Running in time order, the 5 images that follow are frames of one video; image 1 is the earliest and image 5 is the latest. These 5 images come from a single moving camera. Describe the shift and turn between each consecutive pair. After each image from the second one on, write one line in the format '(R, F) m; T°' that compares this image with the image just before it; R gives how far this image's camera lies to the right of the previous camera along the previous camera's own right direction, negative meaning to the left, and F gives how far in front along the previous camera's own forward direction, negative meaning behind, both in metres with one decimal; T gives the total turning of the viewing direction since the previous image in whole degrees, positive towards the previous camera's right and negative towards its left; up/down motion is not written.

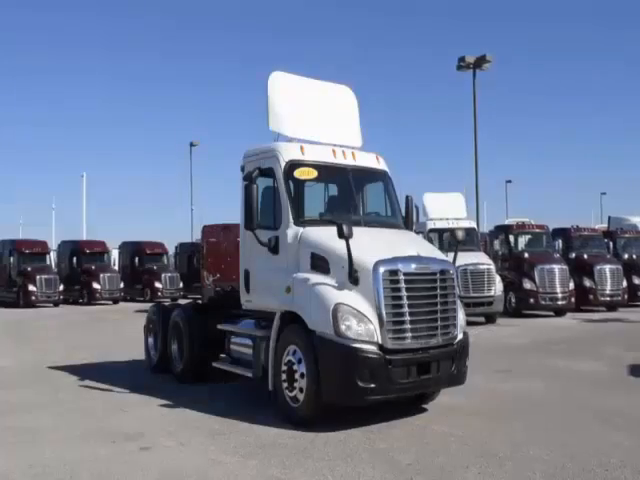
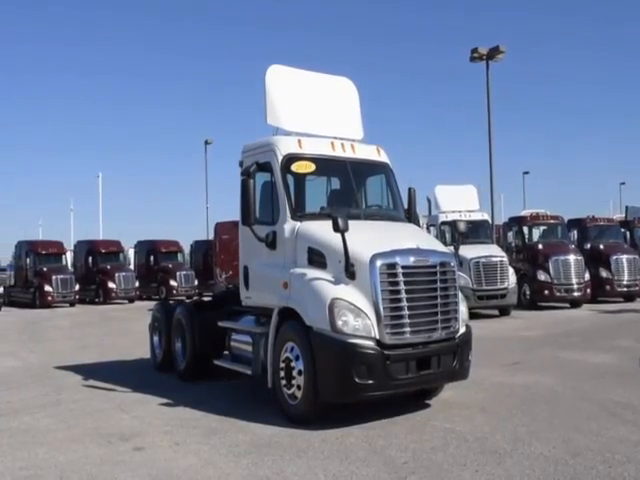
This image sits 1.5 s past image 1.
(+0.3, +0.2) m; -2°
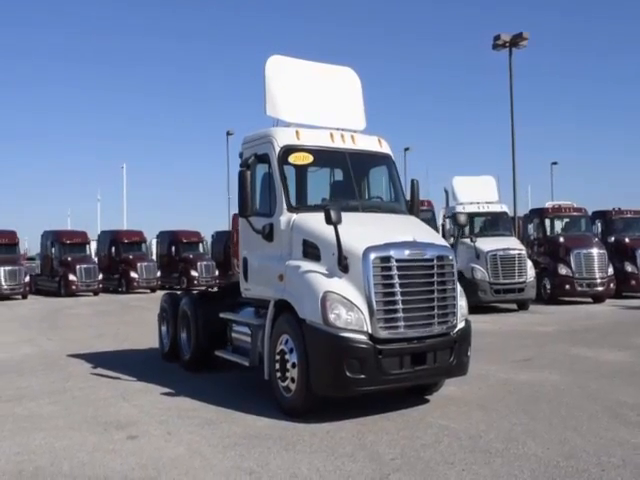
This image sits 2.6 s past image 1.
(+0.4, +0.1) m; -3°
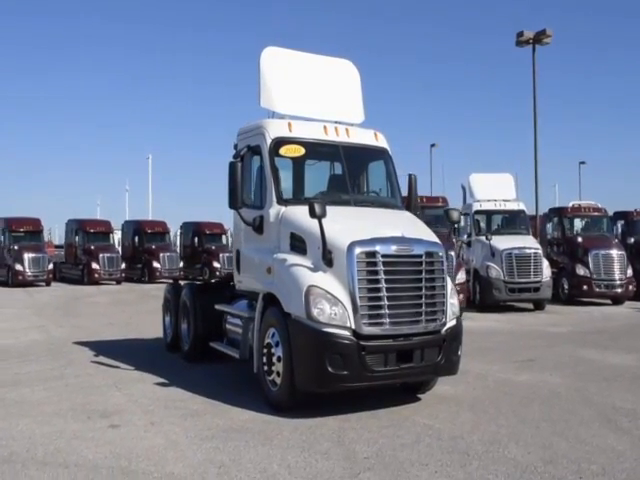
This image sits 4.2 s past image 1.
(+0.6, +0.1) m; -3°
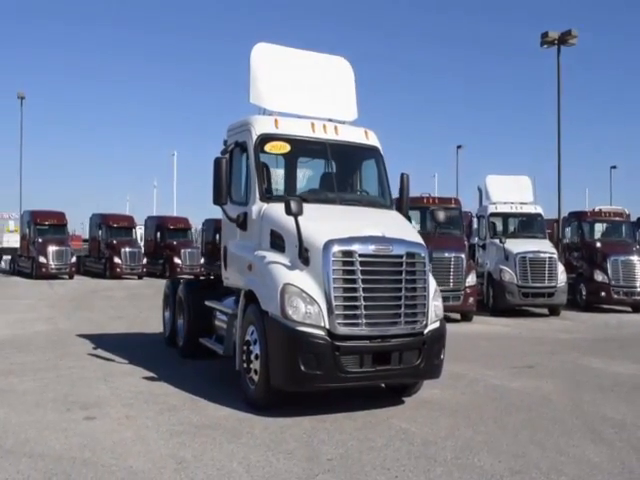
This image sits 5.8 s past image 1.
(+0.7, +0.1) m; -3°
